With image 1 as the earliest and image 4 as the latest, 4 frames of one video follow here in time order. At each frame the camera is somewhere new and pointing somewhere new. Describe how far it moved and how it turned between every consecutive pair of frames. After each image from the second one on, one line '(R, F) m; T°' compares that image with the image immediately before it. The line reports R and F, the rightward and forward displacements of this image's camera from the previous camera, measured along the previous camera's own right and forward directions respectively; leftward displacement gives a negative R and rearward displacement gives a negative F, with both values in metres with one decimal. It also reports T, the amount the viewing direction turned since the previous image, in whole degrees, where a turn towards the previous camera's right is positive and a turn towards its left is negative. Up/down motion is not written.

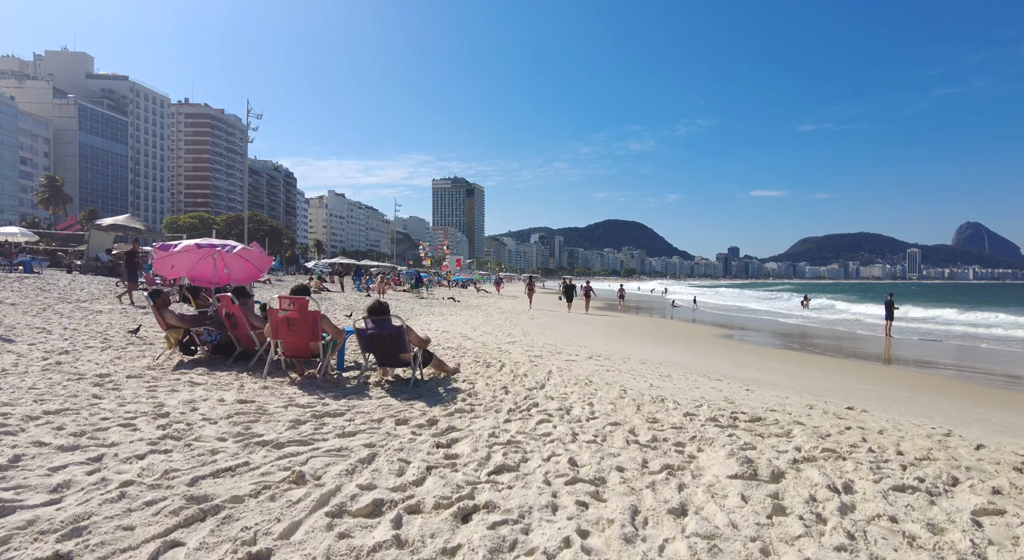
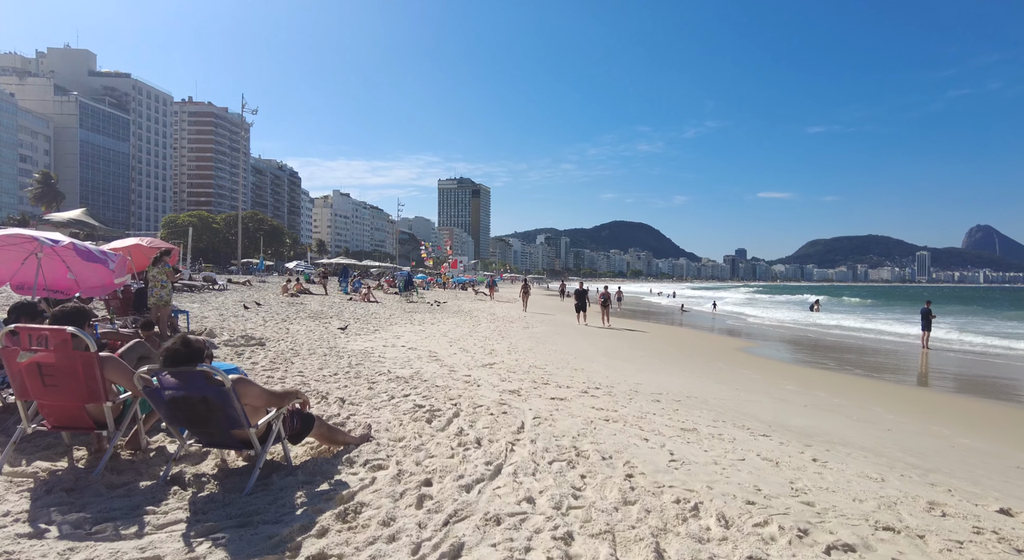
(+0.5, +2.2) m; -1°
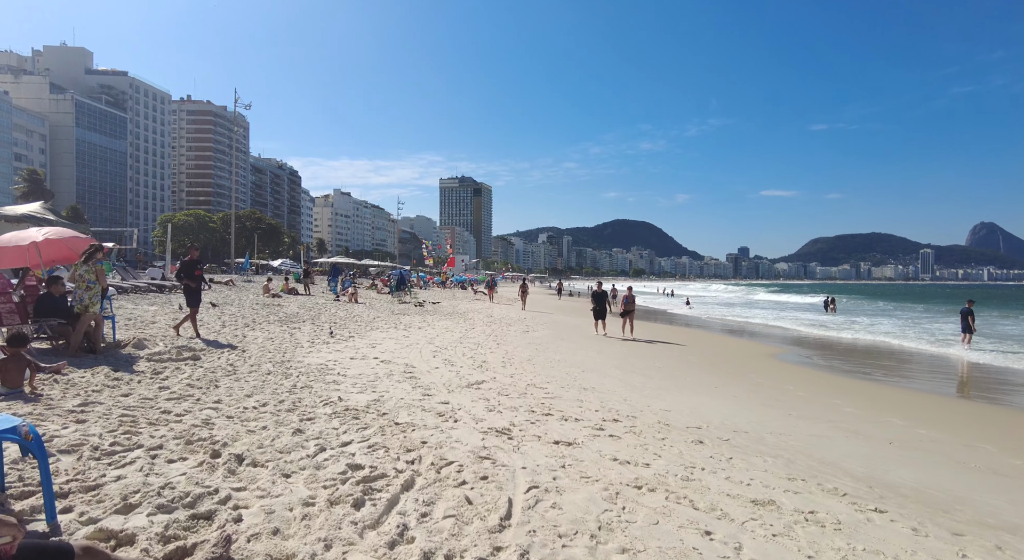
(+0.1, +1.8) m; 0°
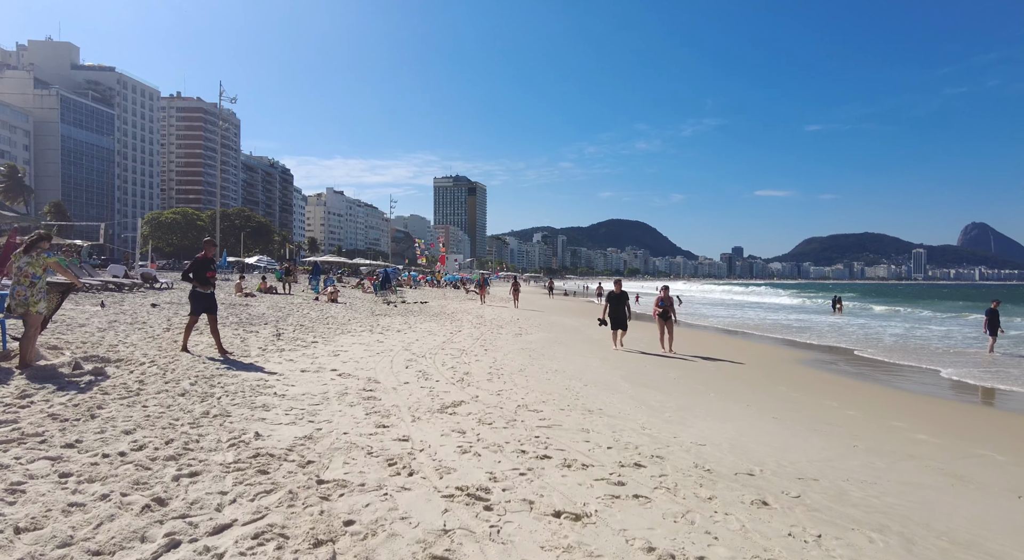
(+0.1, +1.5) m; +1°
